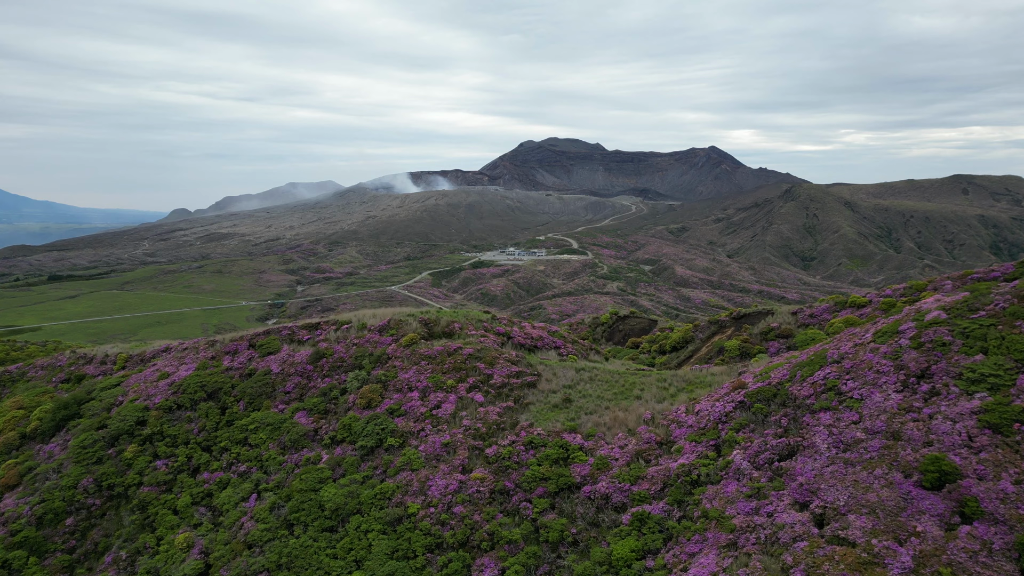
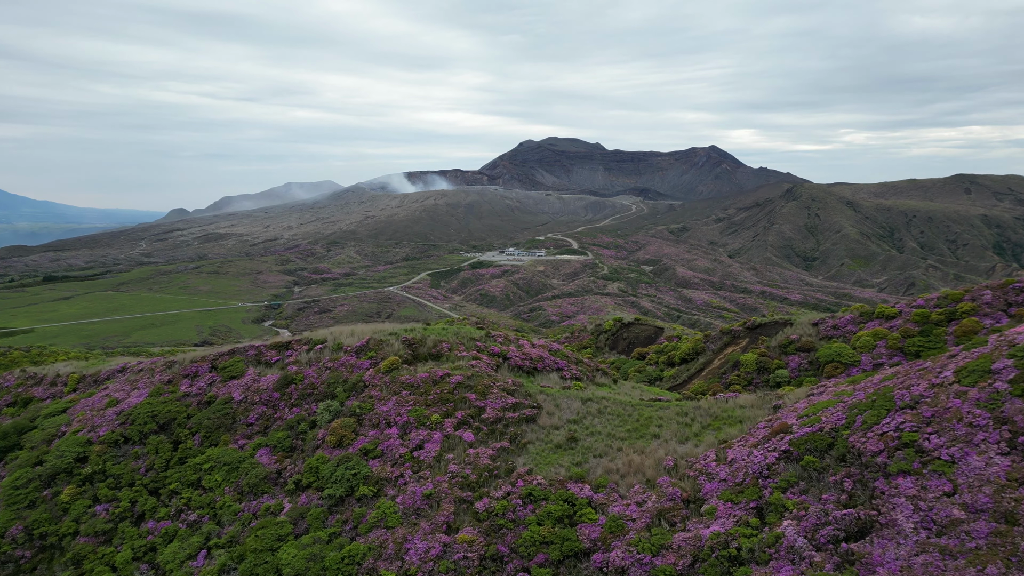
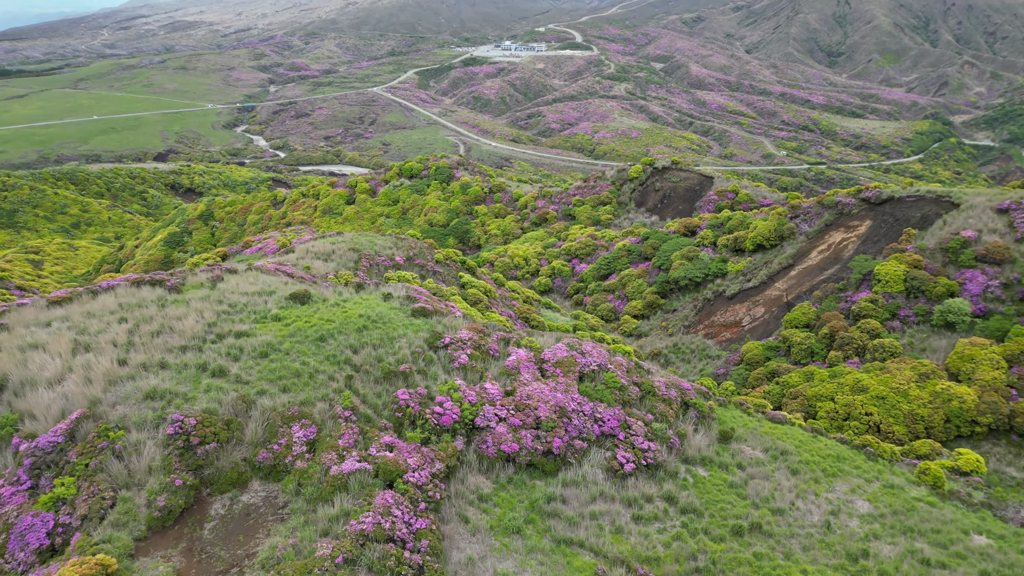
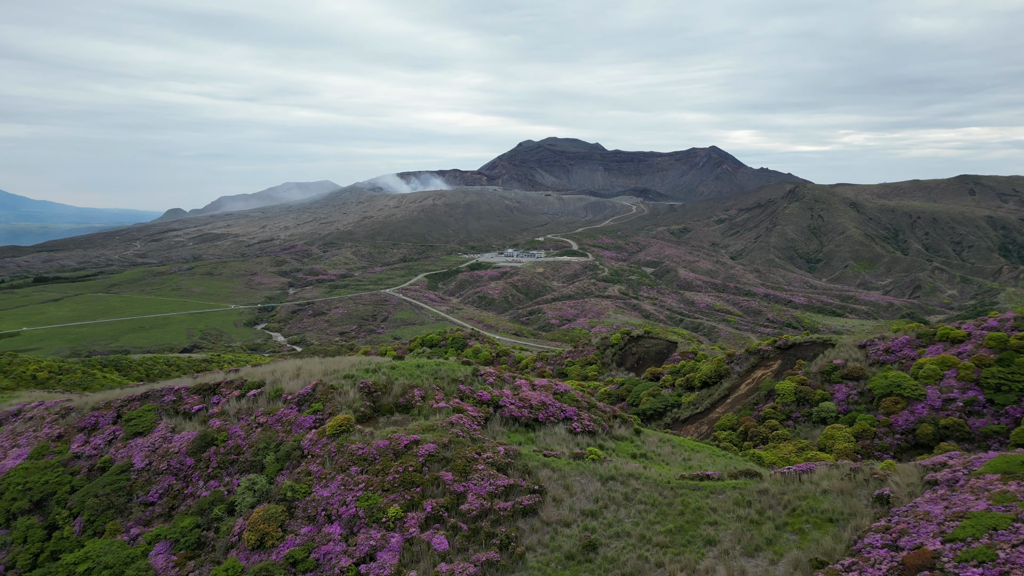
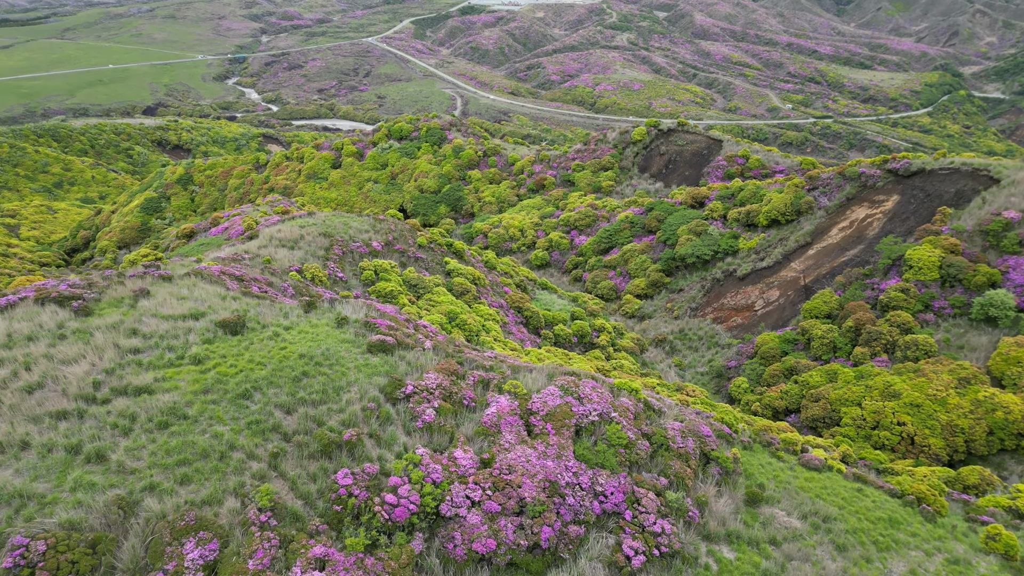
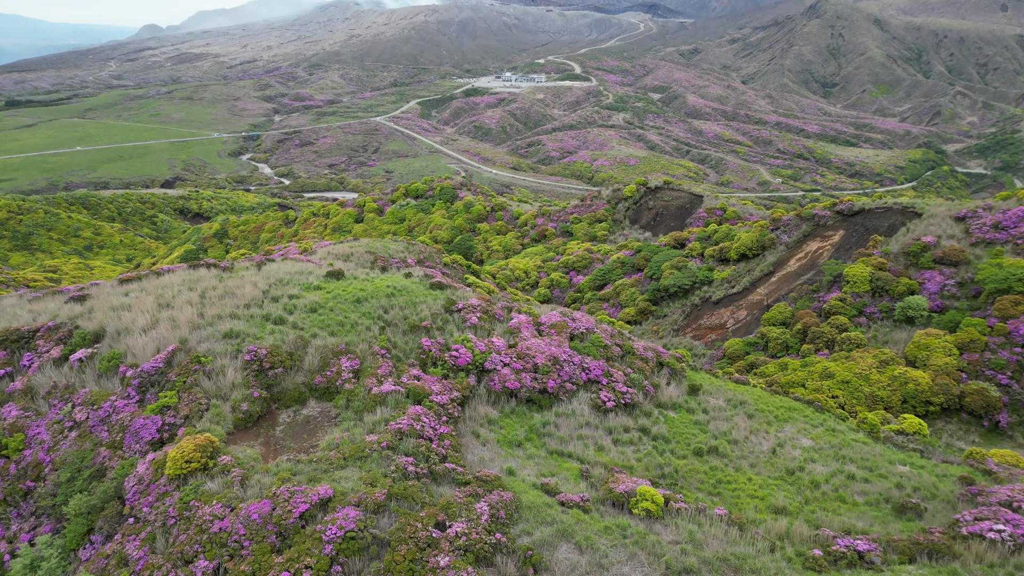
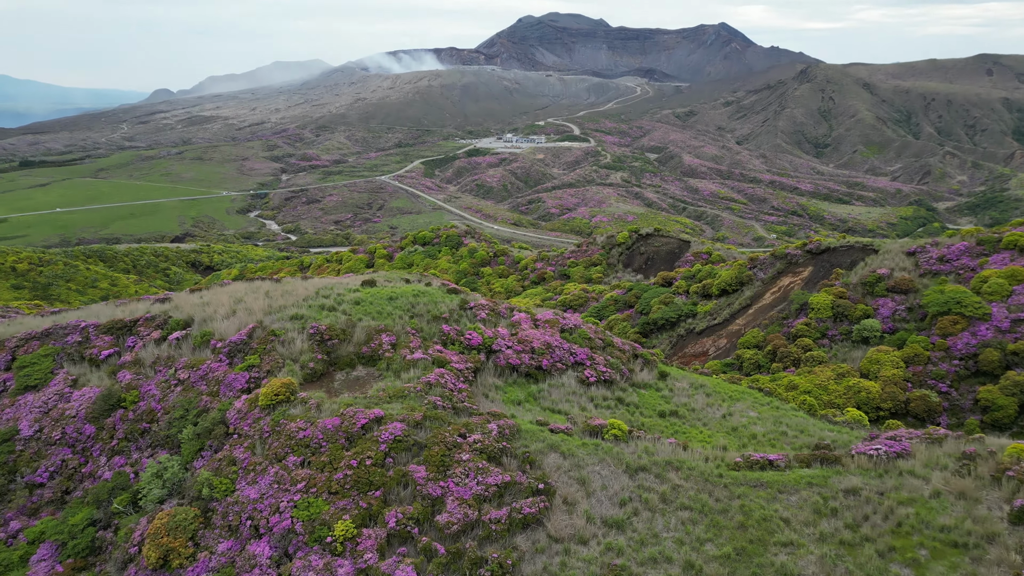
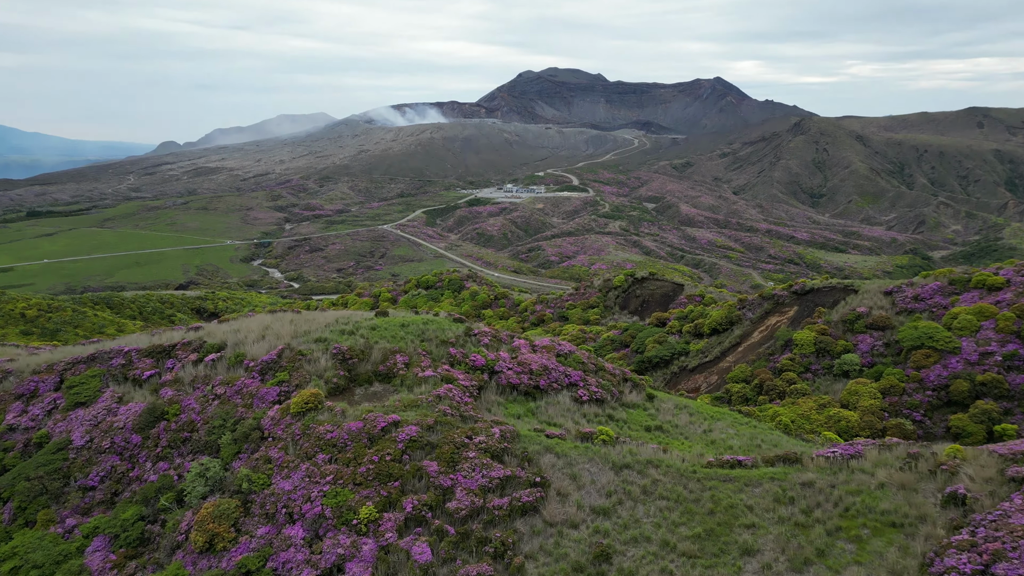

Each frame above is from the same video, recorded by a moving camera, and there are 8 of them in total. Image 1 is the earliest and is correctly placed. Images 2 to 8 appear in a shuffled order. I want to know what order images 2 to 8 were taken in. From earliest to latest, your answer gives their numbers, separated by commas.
2, 4, 8, 7, 6, 3, 5
